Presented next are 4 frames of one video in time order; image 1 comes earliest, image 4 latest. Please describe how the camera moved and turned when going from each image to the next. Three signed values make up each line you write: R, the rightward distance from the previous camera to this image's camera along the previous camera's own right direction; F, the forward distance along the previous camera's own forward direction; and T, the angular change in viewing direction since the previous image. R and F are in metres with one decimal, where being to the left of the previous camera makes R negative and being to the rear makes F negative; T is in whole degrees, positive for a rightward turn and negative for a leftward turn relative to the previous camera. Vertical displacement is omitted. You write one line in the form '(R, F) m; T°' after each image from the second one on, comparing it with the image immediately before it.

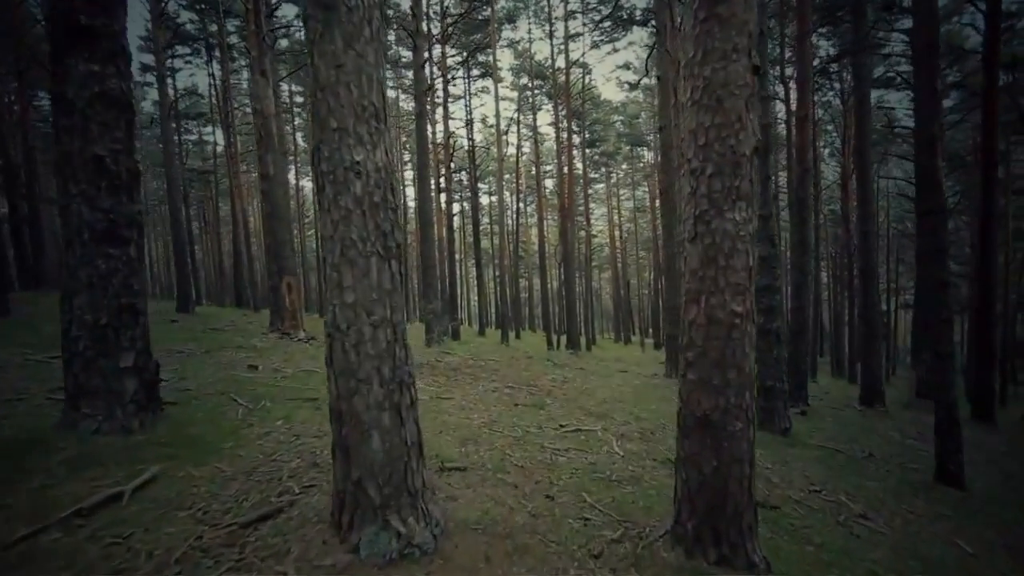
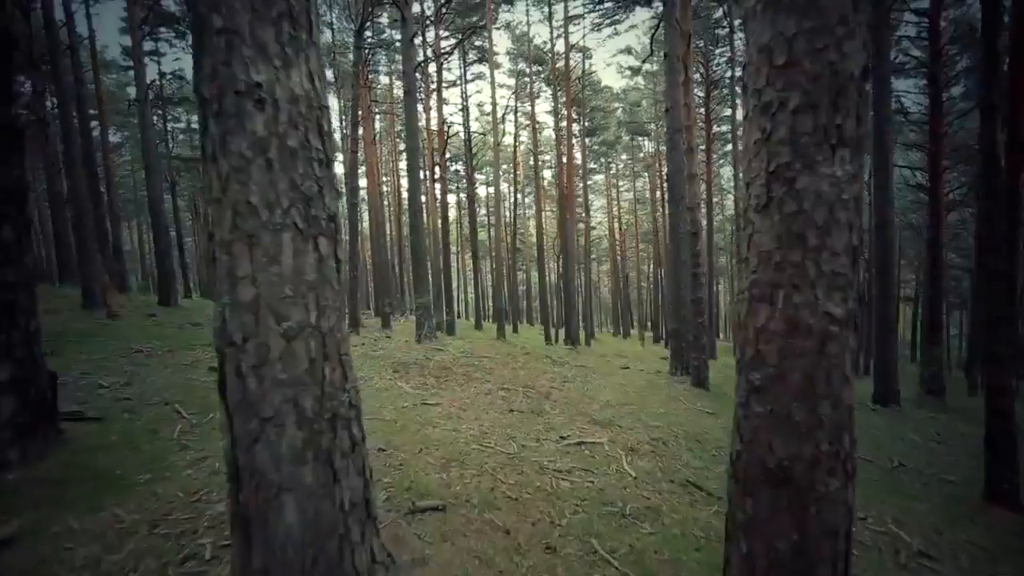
(+0.1, +1.2) m; 0°
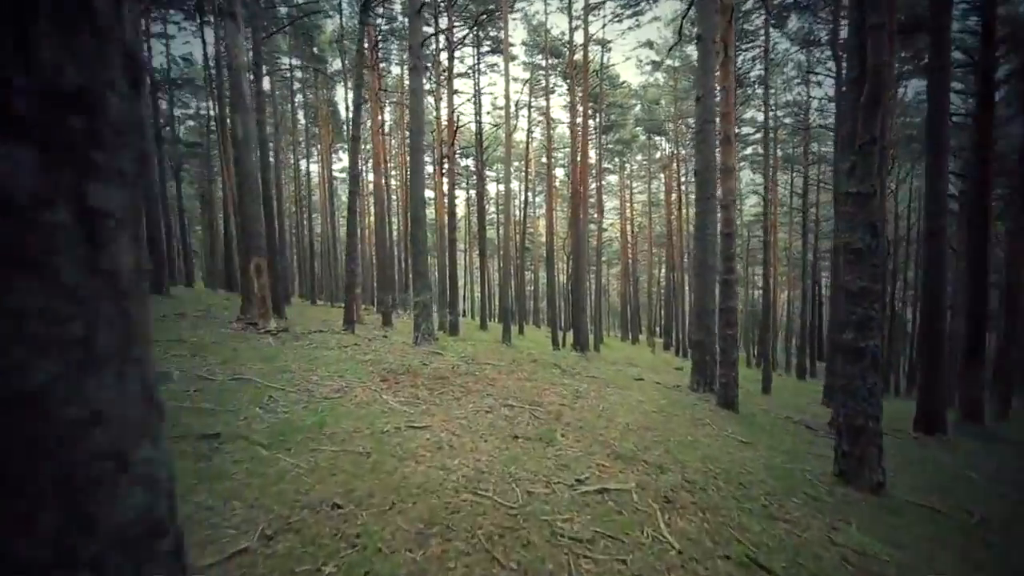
(0.0, +1.7) m; -1°
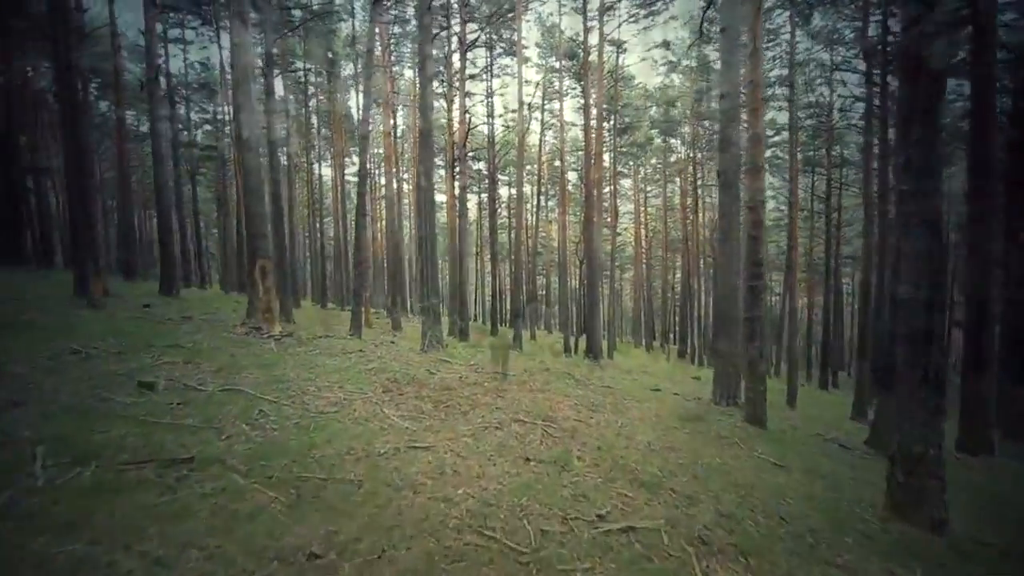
(0.0, +0.7) m; -2°
